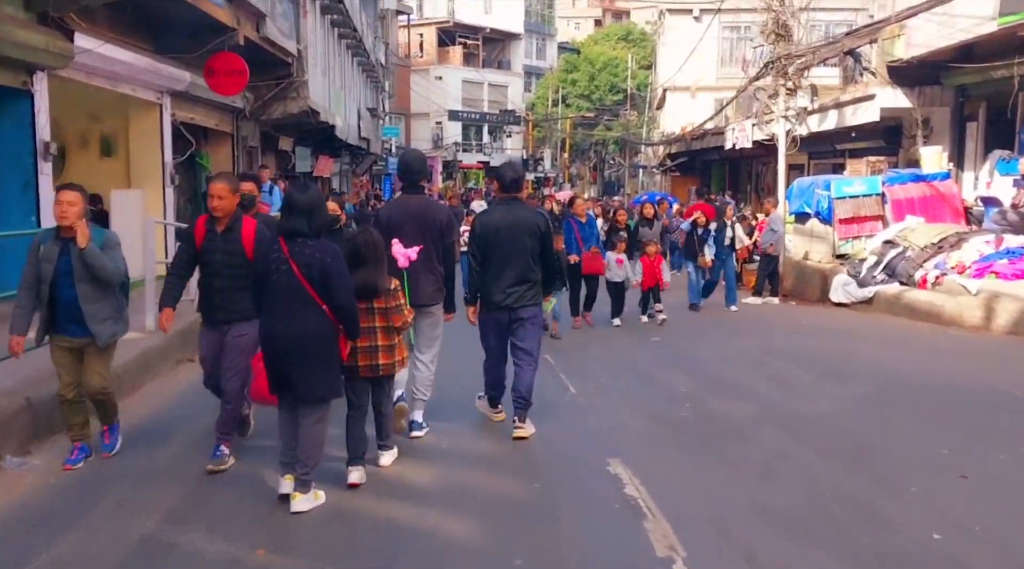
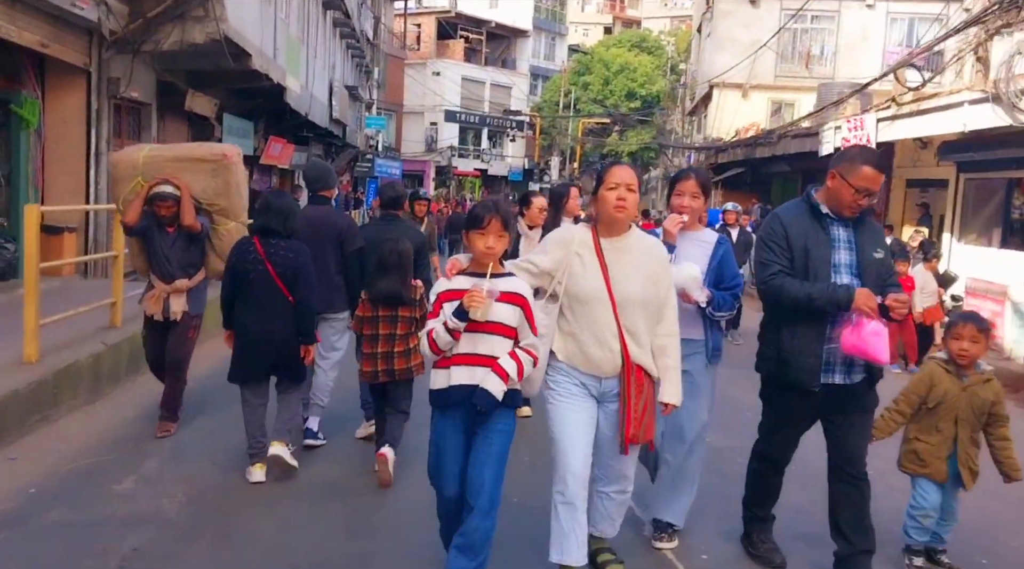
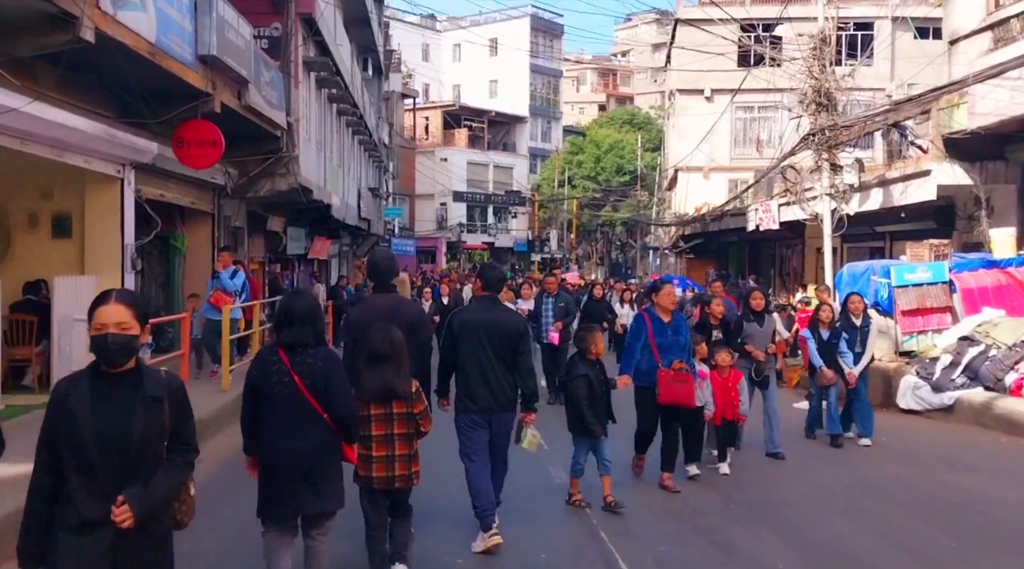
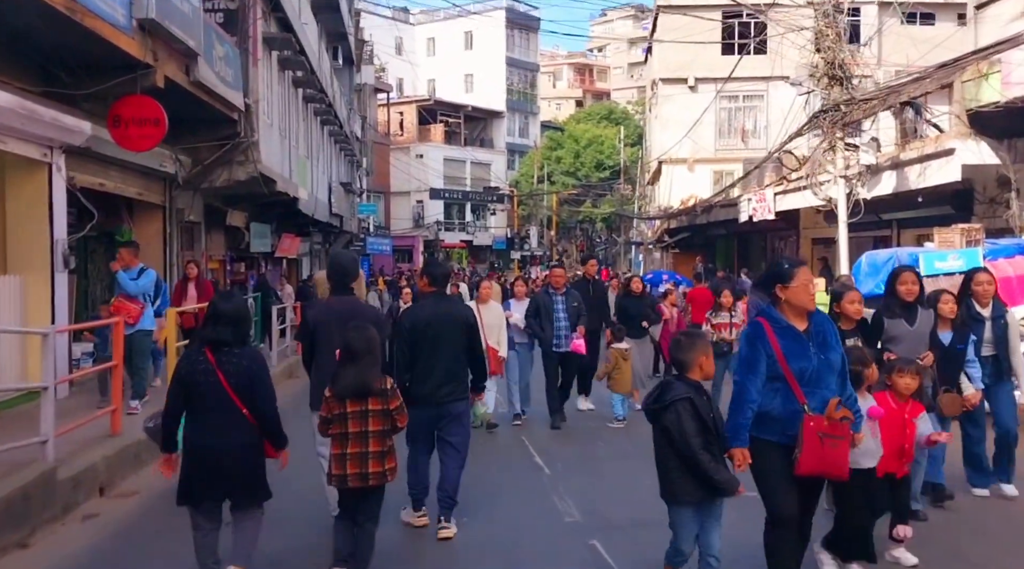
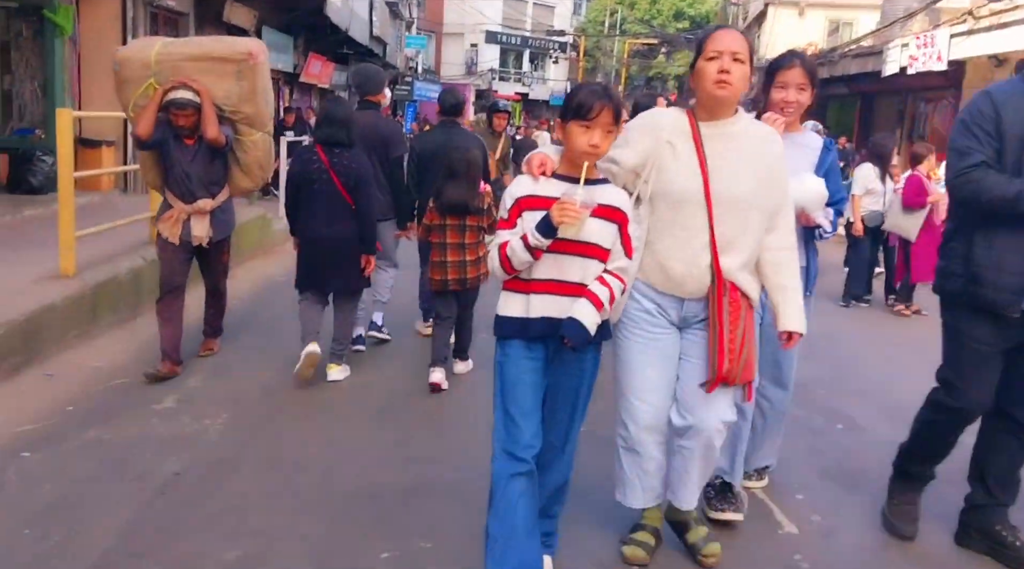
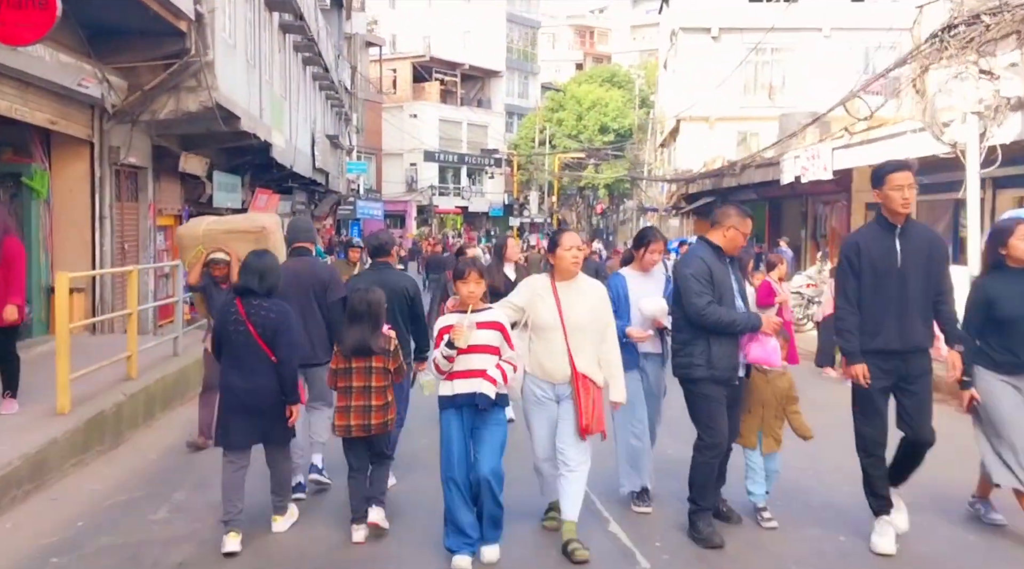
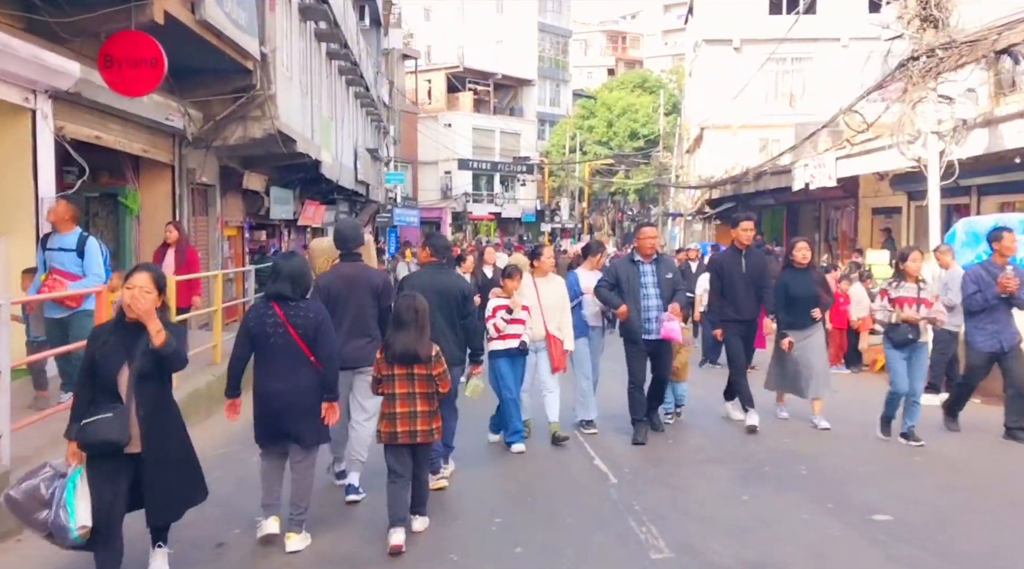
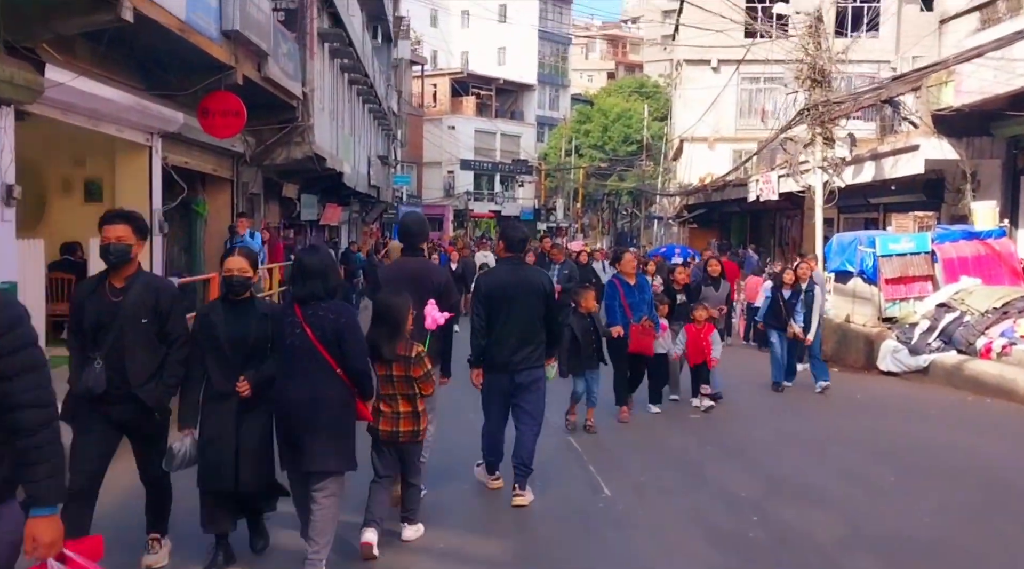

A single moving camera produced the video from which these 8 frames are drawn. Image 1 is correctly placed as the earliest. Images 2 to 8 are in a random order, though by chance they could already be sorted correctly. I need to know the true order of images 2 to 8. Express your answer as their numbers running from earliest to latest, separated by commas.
8, 3, 4, 7, 6, 2, 5
